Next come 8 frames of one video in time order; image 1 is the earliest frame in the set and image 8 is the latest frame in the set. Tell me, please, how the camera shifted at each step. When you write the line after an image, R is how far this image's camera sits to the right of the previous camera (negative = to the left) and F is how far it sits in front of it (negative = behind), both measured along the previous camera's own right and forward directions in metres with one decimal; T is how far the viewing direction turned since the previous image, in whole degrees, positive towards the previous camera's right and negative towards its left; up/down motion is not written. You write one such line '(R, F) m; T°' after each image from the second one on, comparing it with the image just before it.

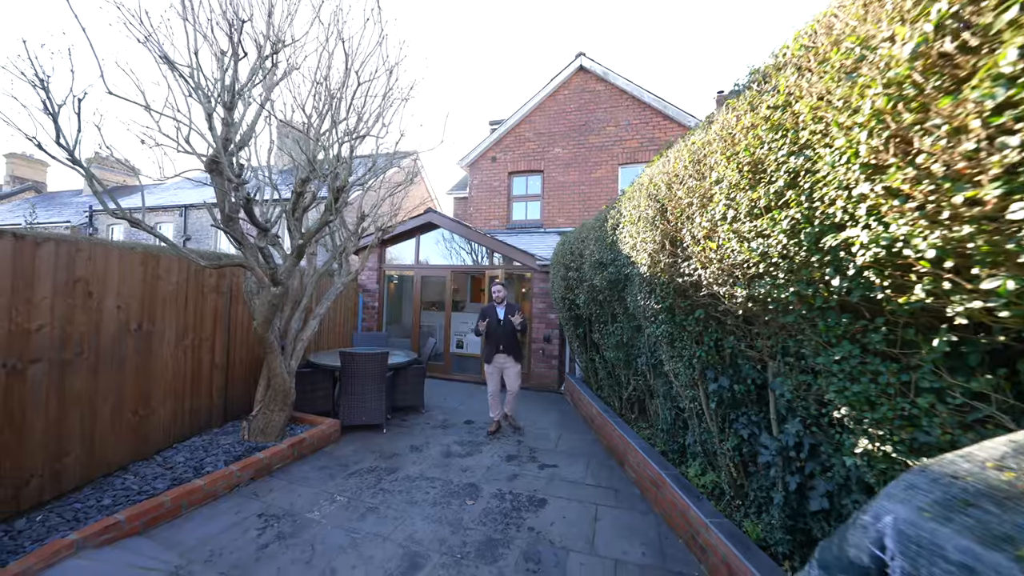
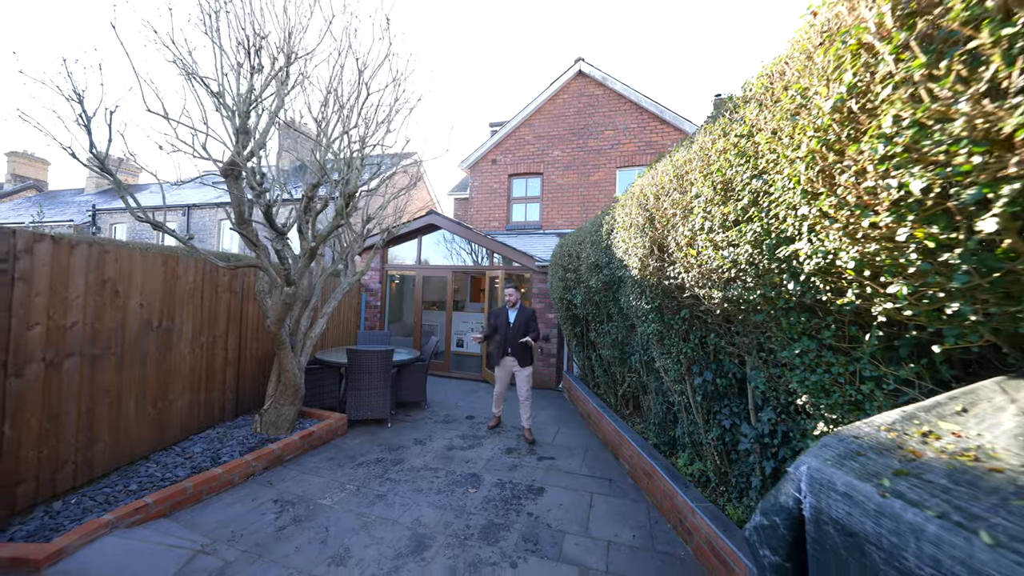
(0.0, -0.2) m; 0°
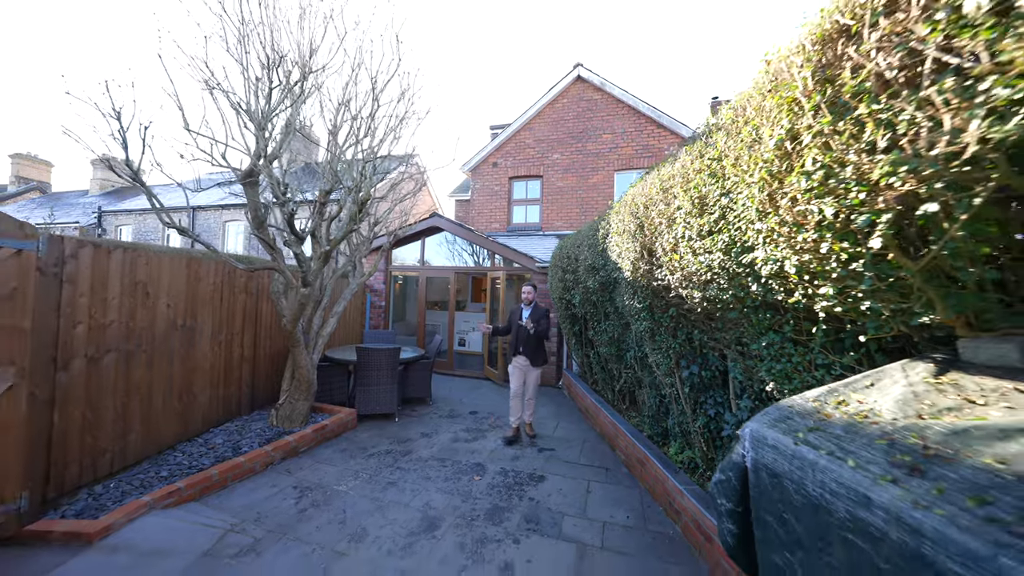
(0.0, -0.3) m; 0°
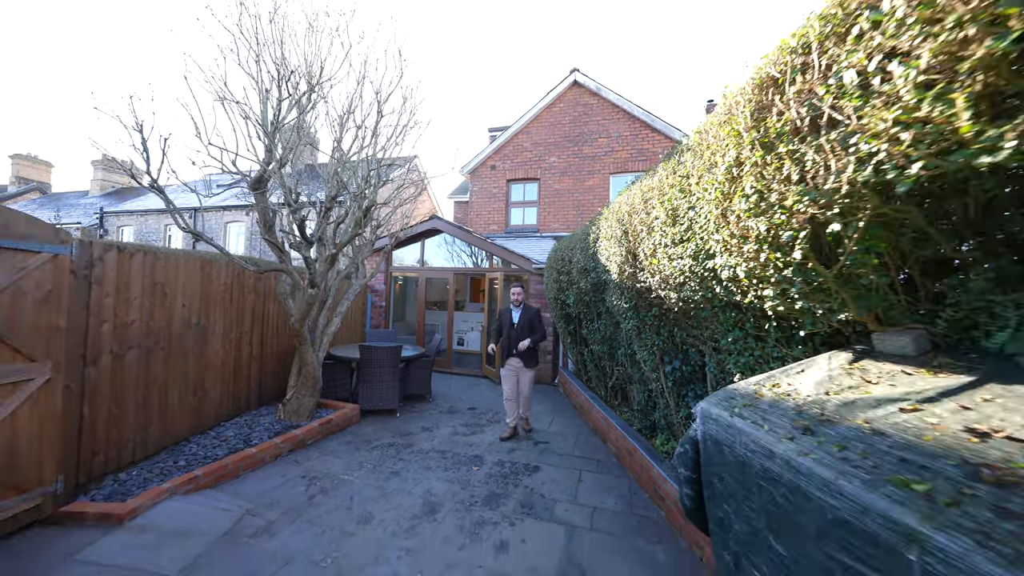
(0.0, -0.2) m; 0°
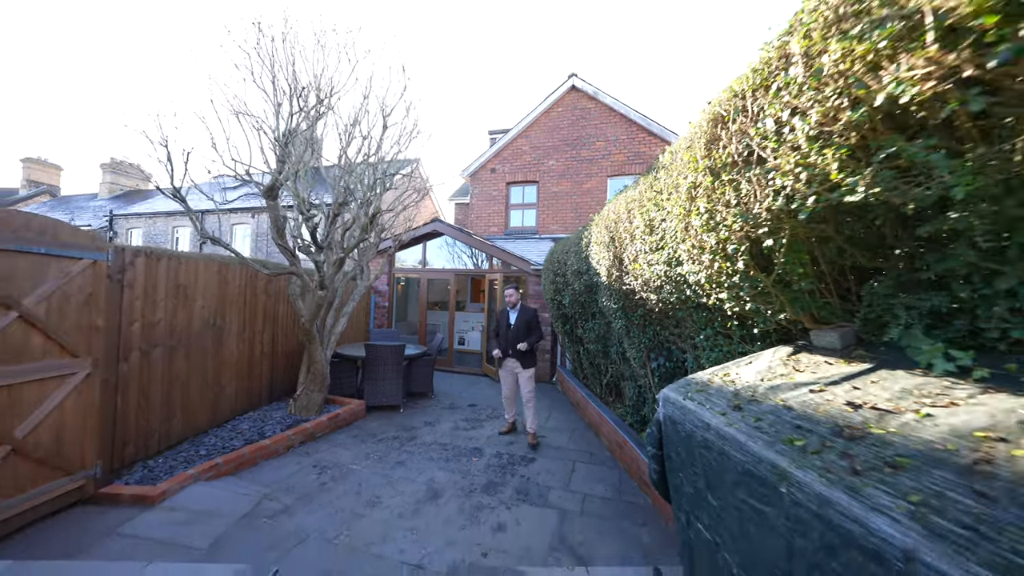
(0.0, -0.3) m; 0°
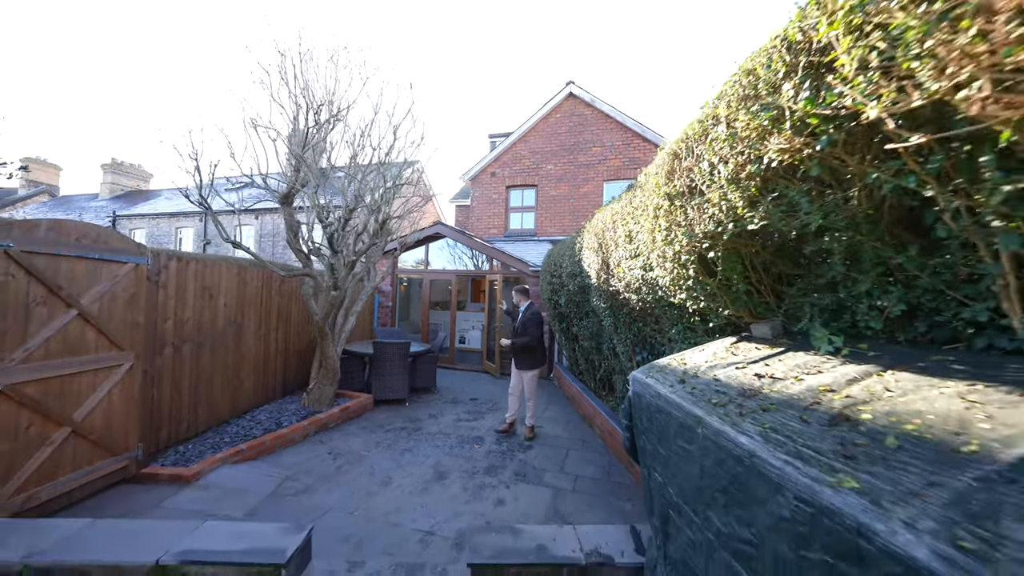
(0.0, -0.4) m; 0°
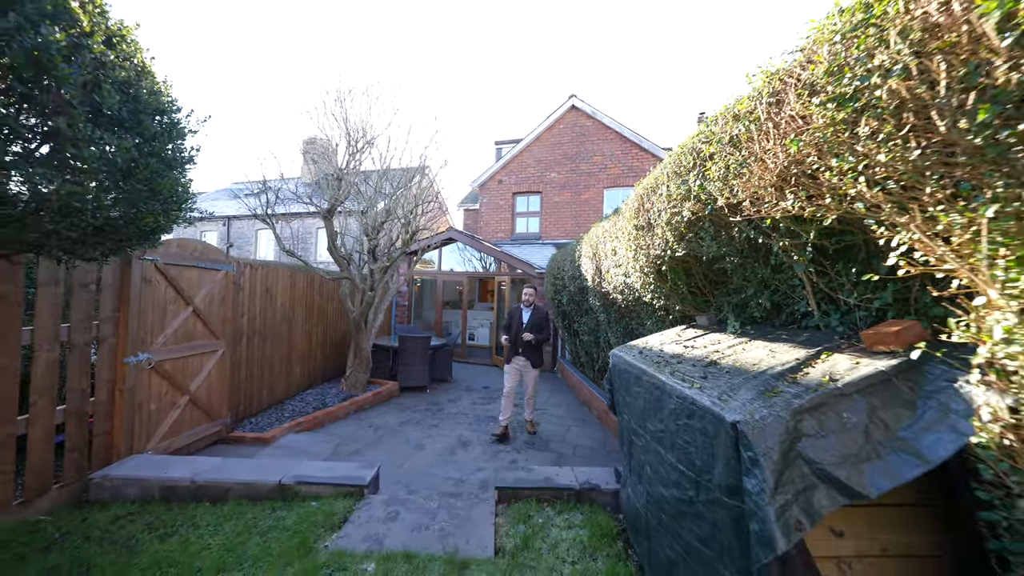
(-0.1, -0.8) m; -1°
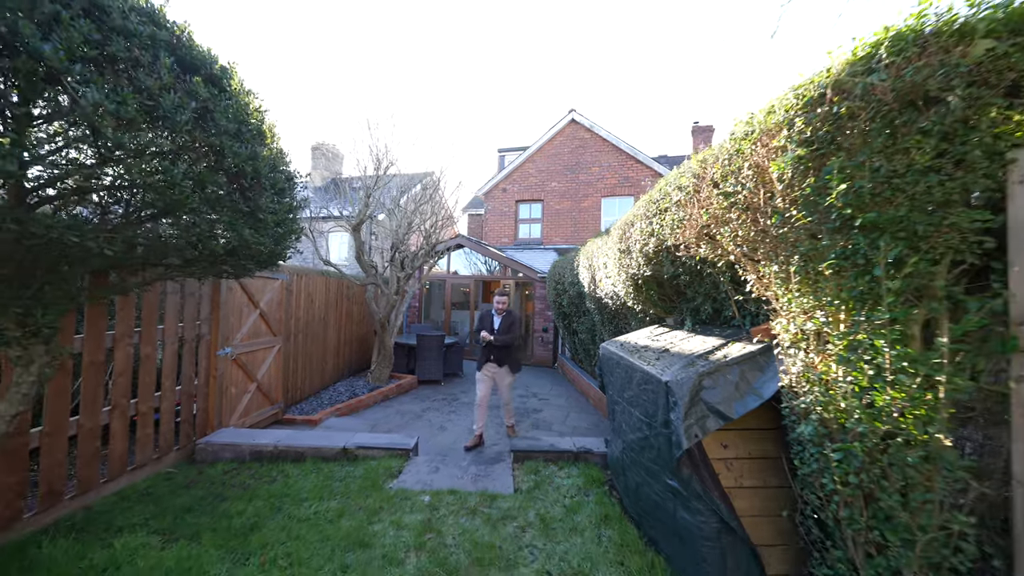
(-0.1, -0.8) m; 0°
